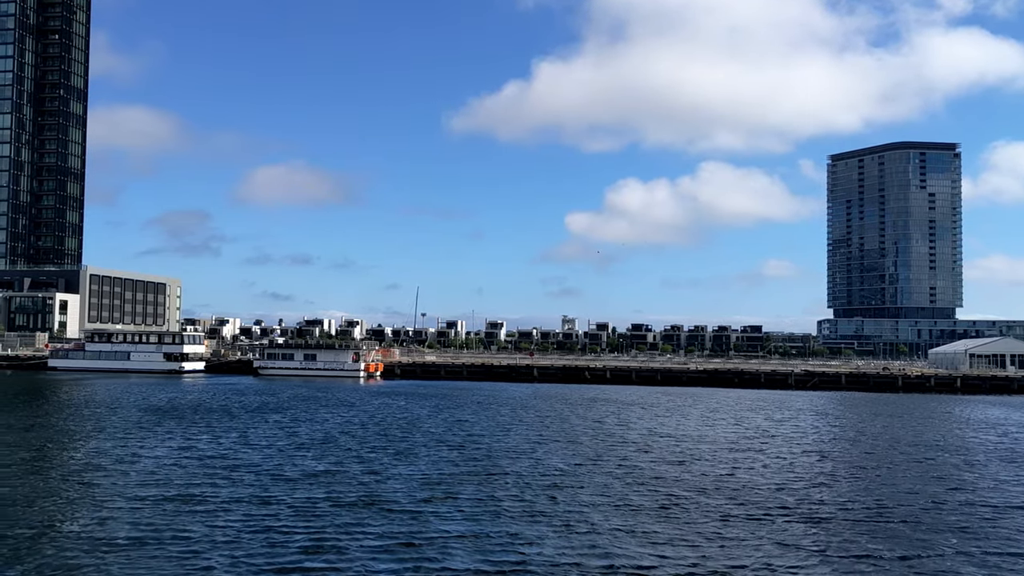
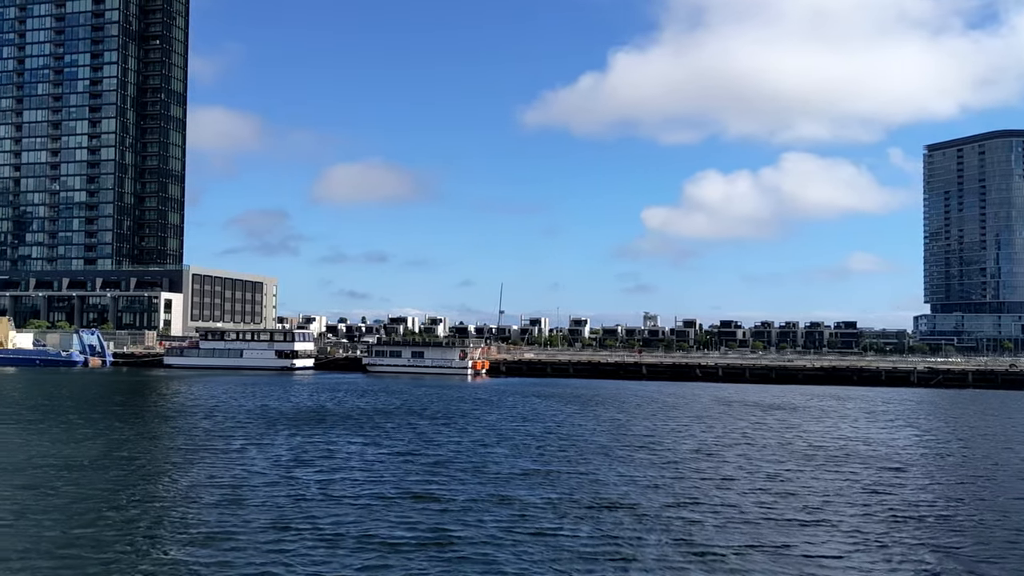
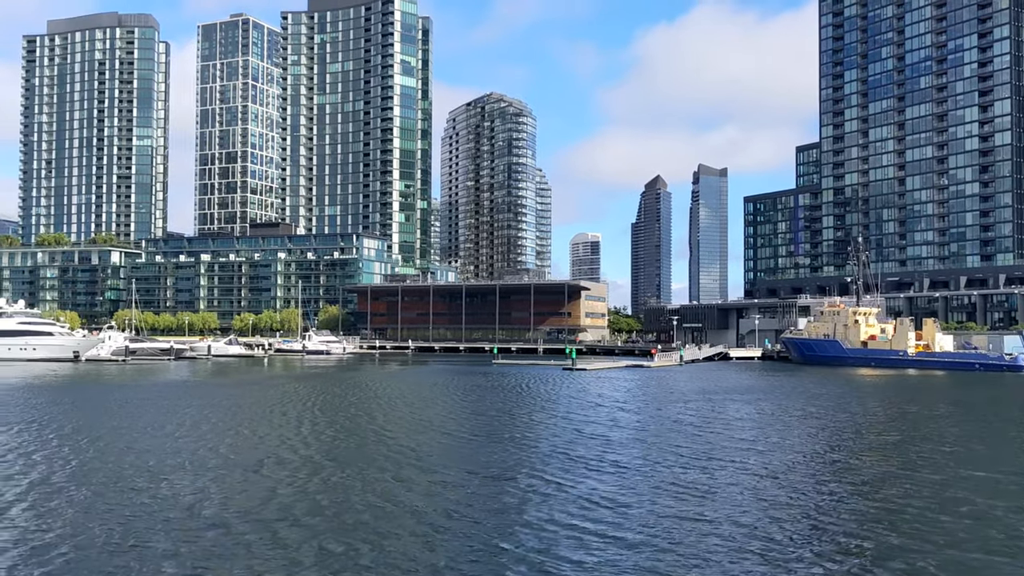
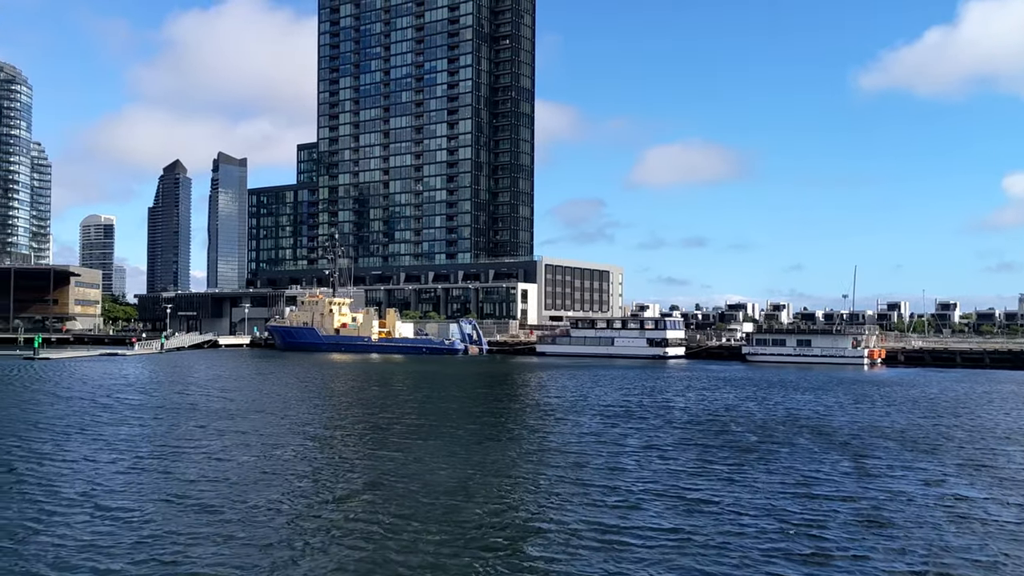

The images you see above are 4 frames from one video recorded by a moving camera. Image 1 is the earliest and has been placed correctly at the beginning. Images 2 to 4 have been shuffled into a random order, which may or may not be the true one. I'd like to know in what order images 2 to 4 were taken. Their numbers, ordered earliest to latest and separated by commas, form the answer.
2, 4, 3
